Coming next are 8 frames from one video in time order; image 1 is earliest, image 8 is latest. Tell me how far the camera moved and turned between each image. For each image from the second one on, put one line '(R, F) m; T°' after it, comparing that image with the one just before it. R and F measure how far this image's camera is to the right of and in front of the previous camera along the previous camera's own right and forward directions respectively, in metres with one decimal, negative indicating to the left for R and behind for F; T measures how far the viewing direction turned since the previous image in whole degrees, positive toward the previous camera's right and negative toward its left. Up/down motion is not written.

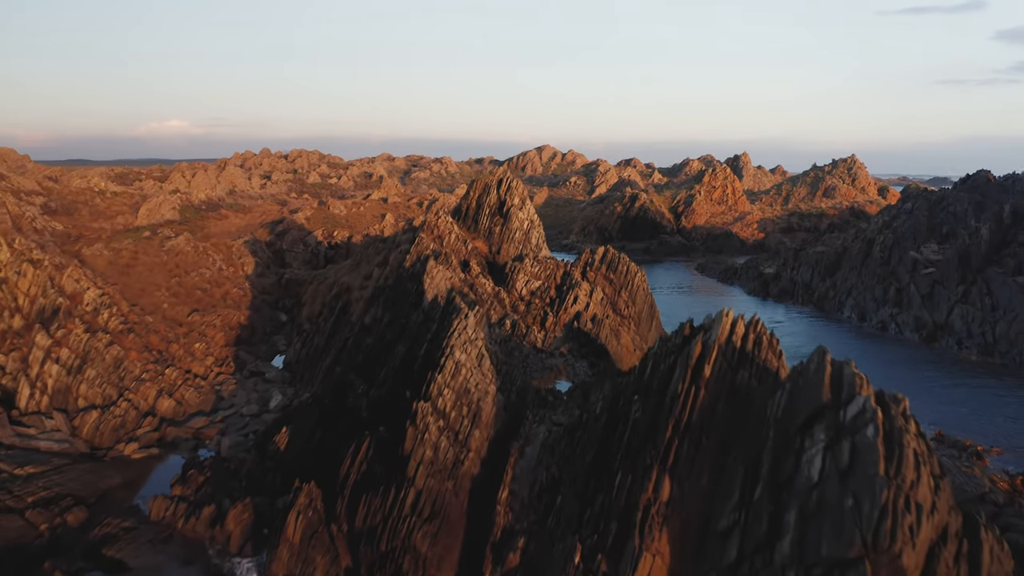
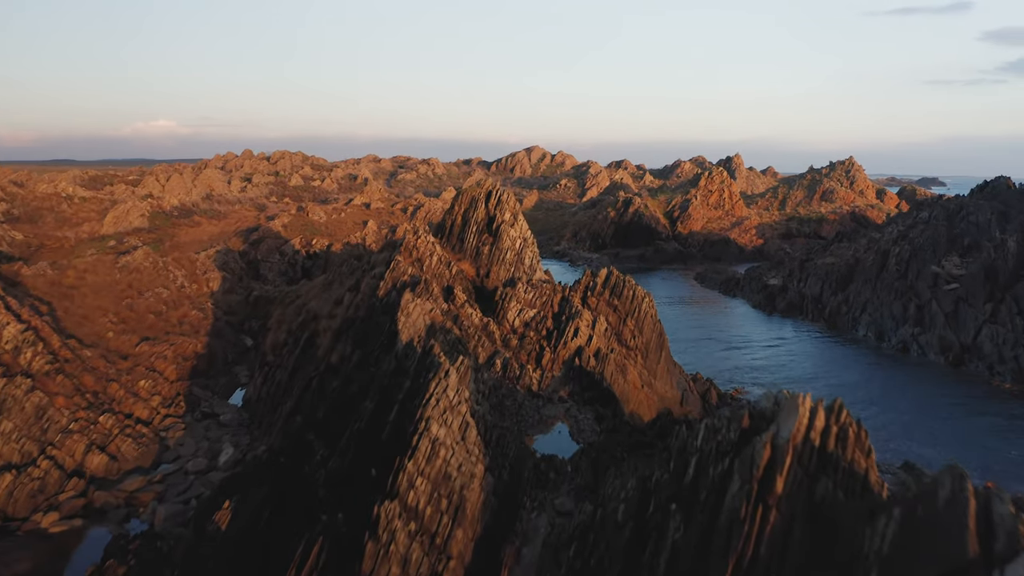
(0.0, +2.4) m; +1°
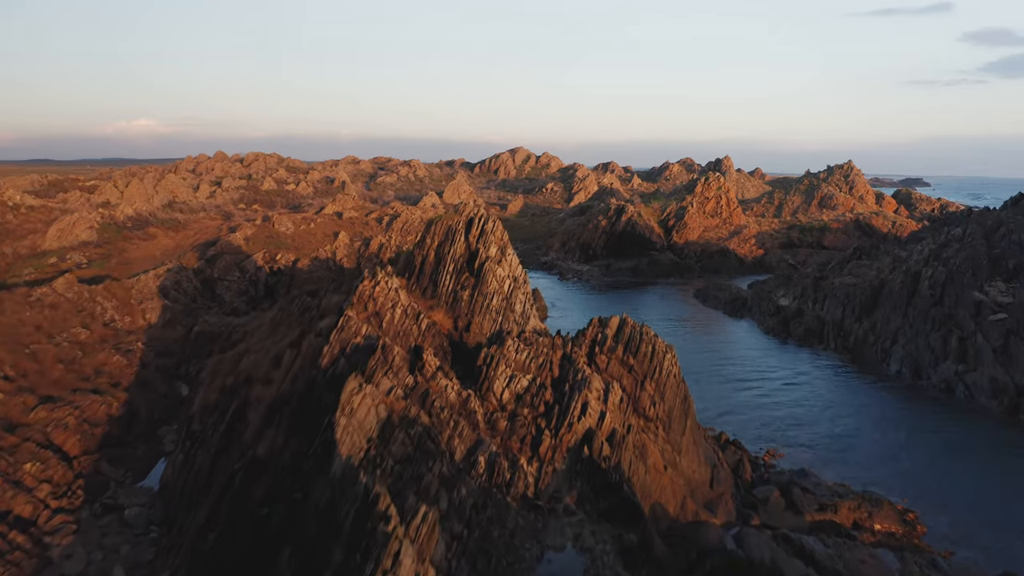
(-0.1, +3.7) m; +1°
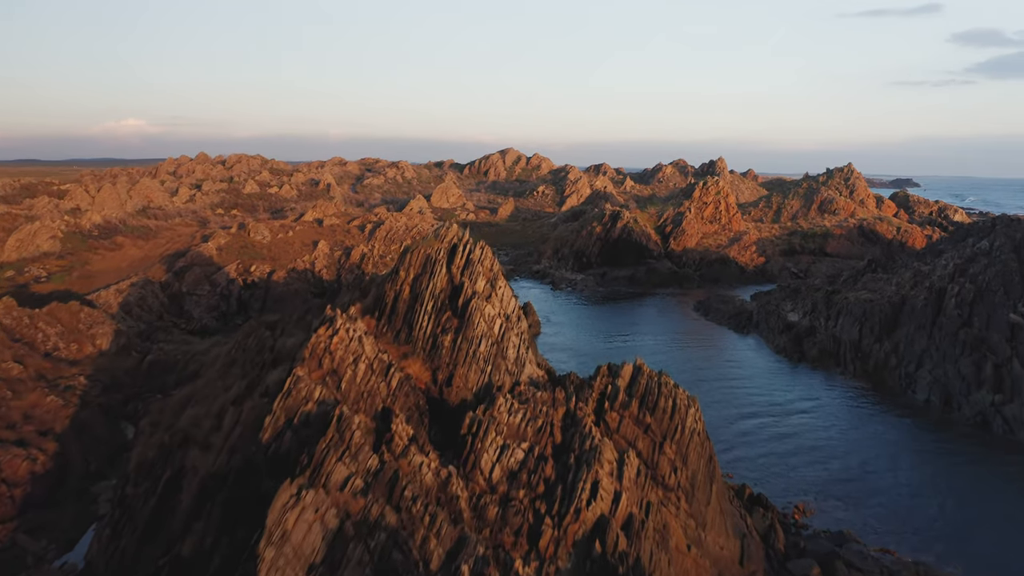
(0.0, +2.3) m; +1°
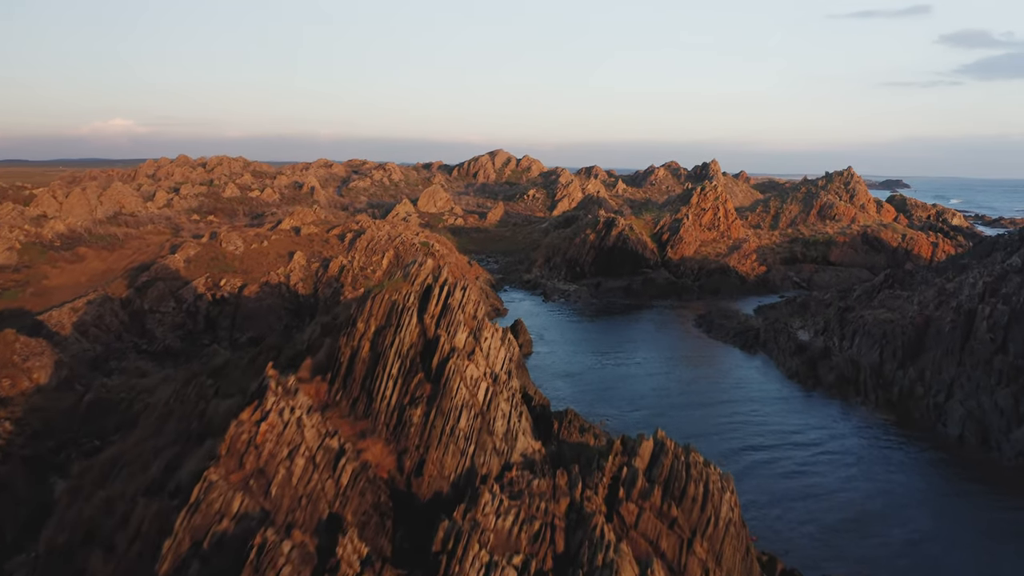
(0.0, +2.4) m; +1°
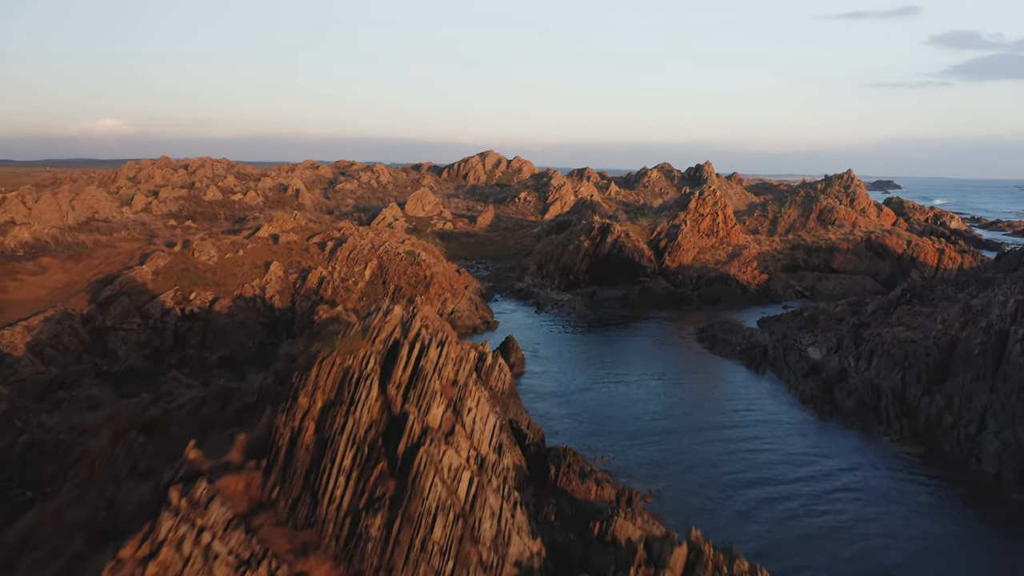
(0.0, +2.1) m; +1°
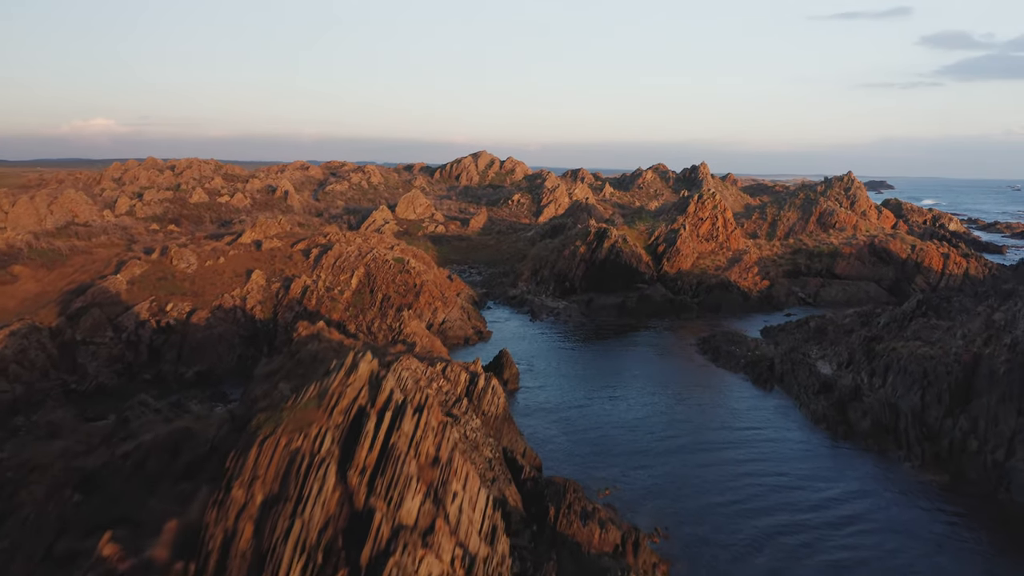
(0.0, +1.5) m; +1°
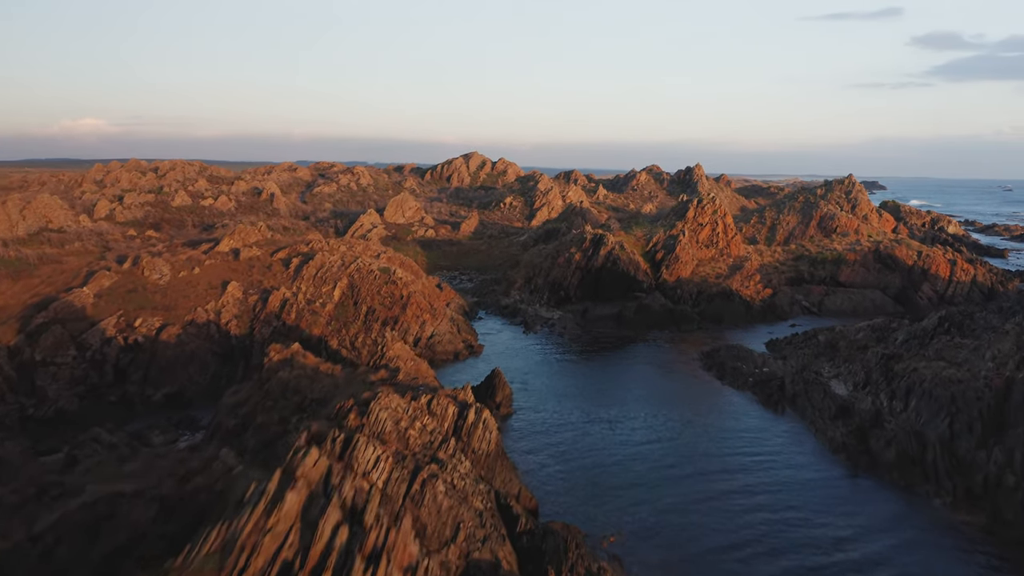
(0.0, +1.8) m; +1°
